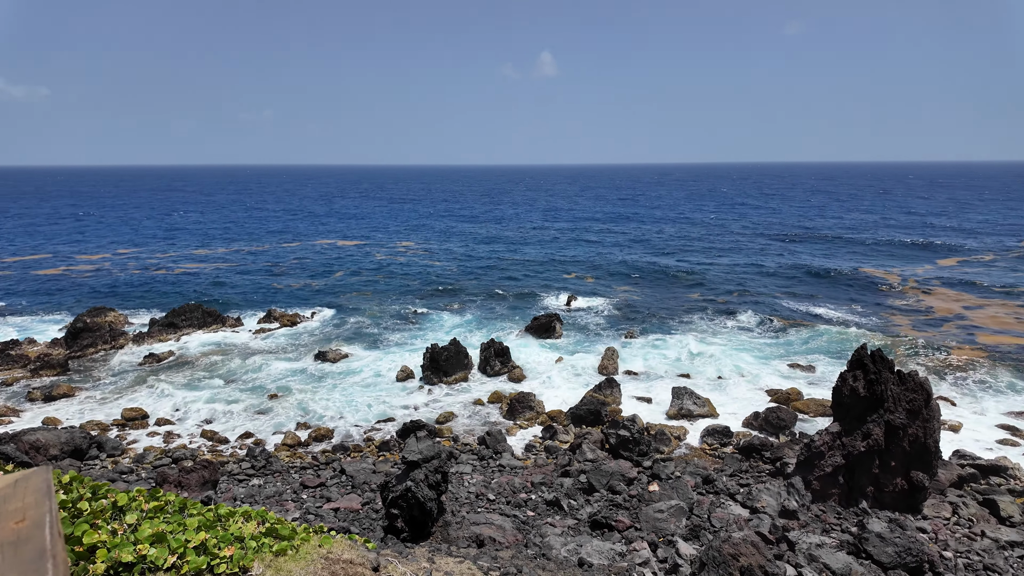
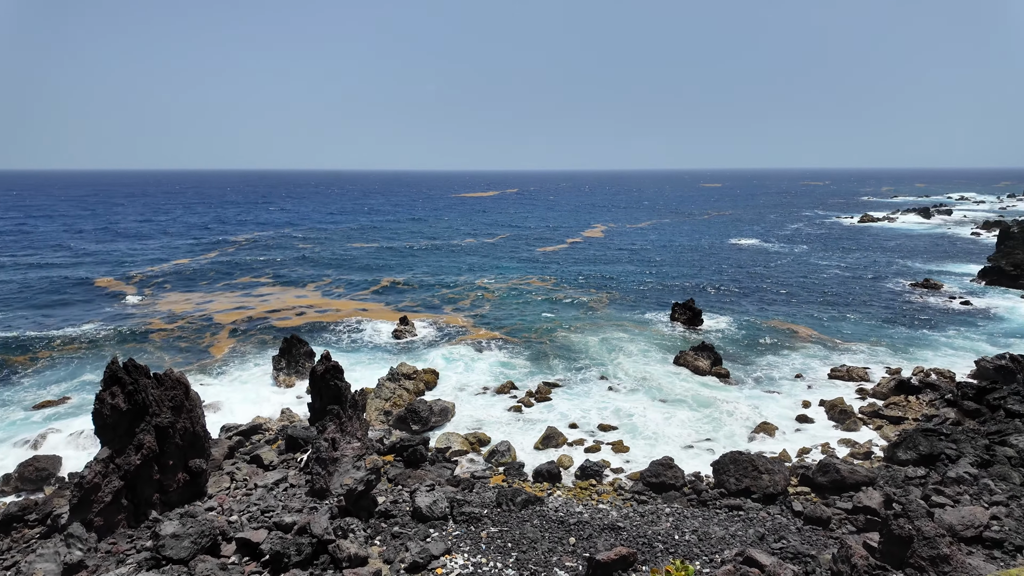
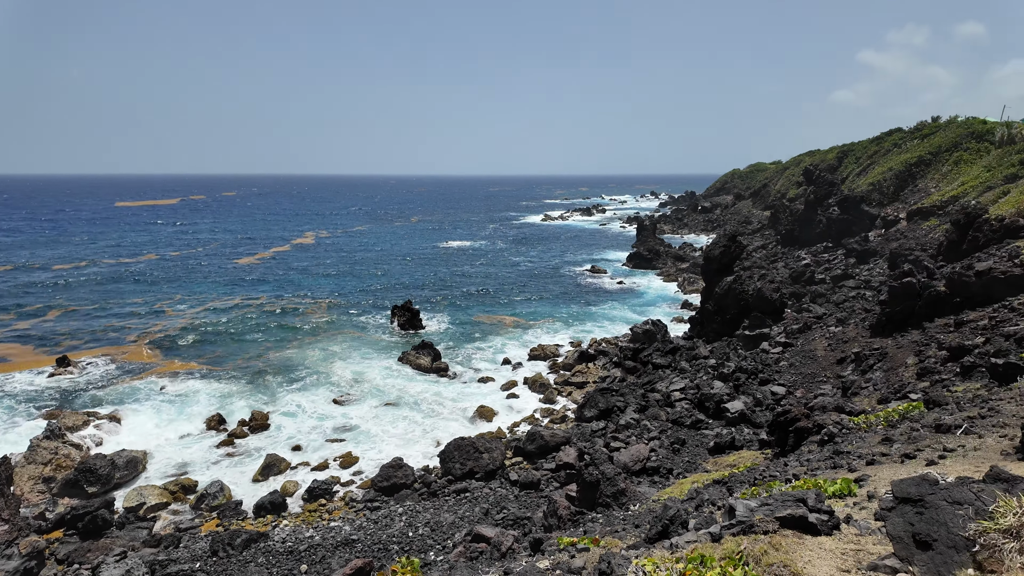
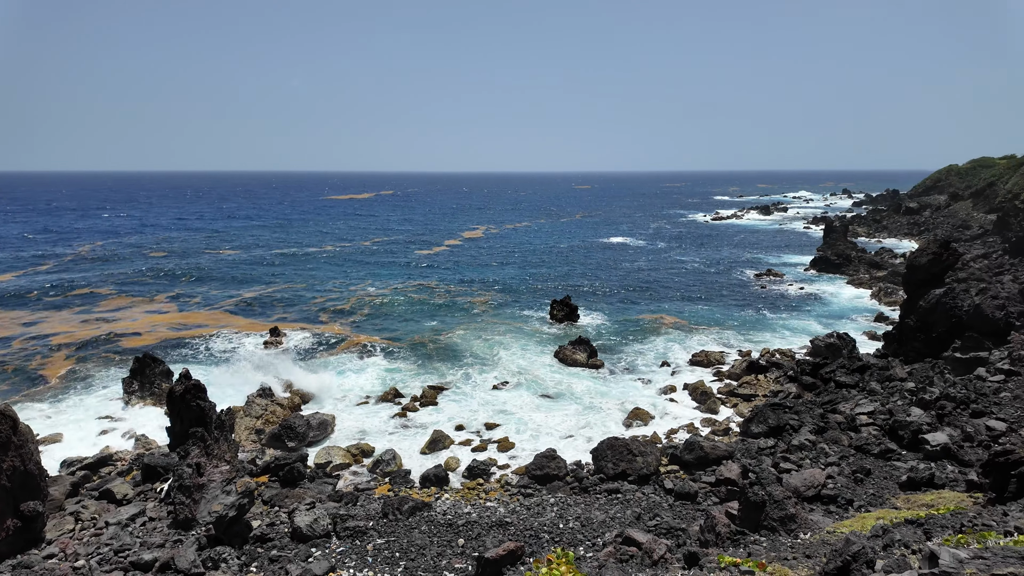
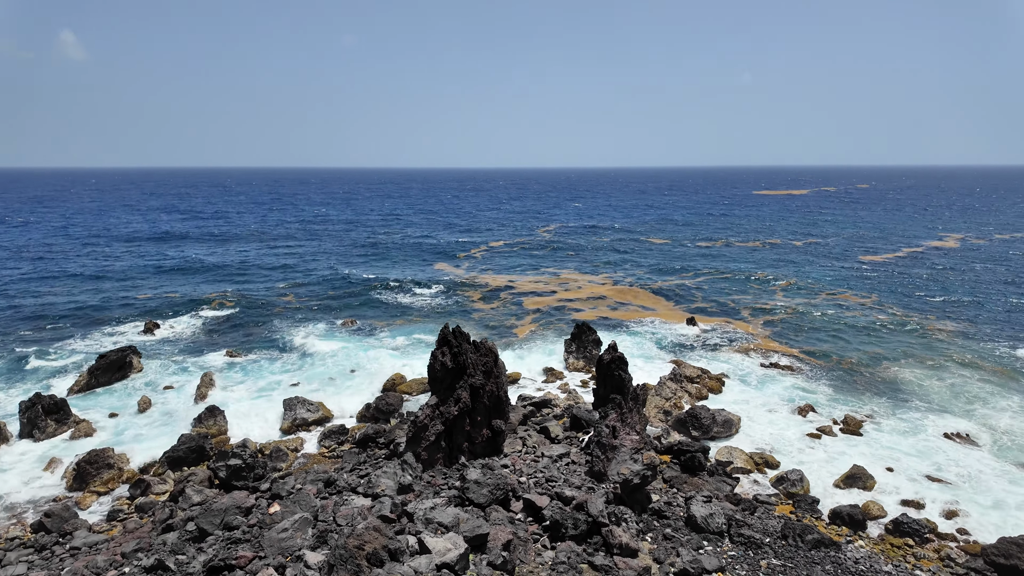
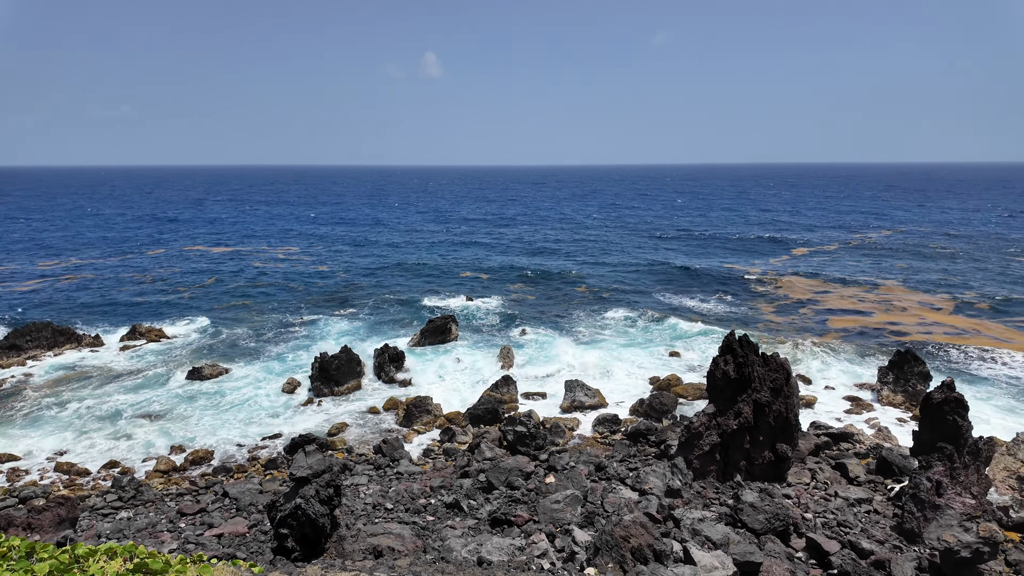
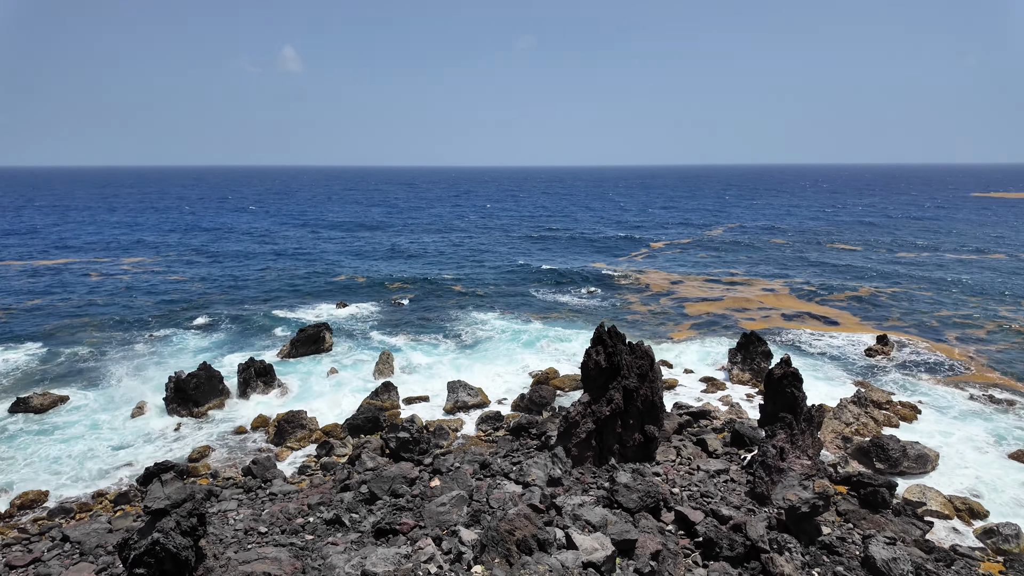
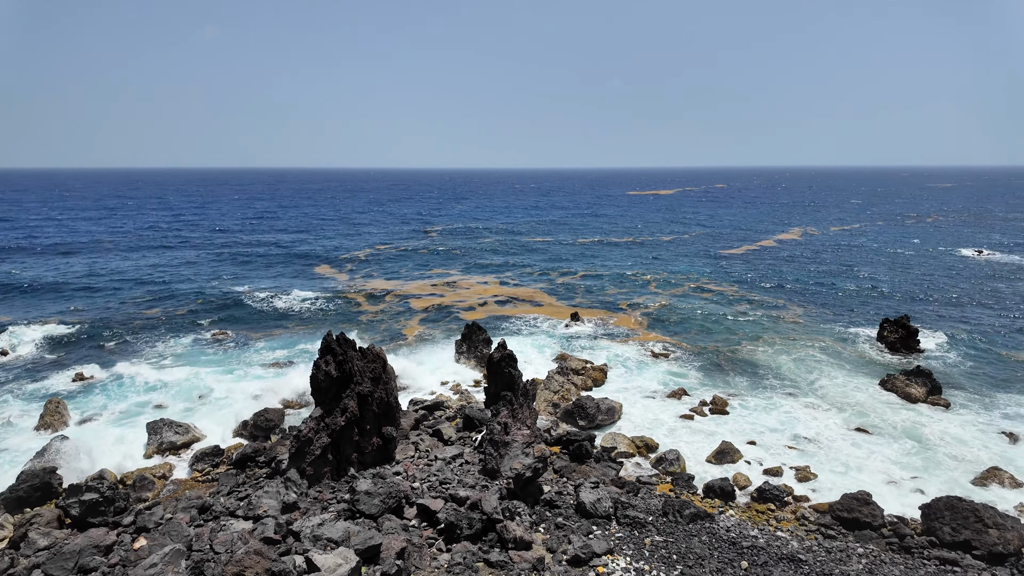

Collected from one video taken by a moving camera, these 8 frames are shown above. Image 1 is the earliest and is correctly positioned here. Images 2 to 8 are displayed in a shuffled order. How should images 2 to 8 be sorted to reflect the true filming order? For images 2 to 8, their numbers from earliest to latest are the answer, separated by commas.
6, 7, 5, 8, 2, 4, 3
